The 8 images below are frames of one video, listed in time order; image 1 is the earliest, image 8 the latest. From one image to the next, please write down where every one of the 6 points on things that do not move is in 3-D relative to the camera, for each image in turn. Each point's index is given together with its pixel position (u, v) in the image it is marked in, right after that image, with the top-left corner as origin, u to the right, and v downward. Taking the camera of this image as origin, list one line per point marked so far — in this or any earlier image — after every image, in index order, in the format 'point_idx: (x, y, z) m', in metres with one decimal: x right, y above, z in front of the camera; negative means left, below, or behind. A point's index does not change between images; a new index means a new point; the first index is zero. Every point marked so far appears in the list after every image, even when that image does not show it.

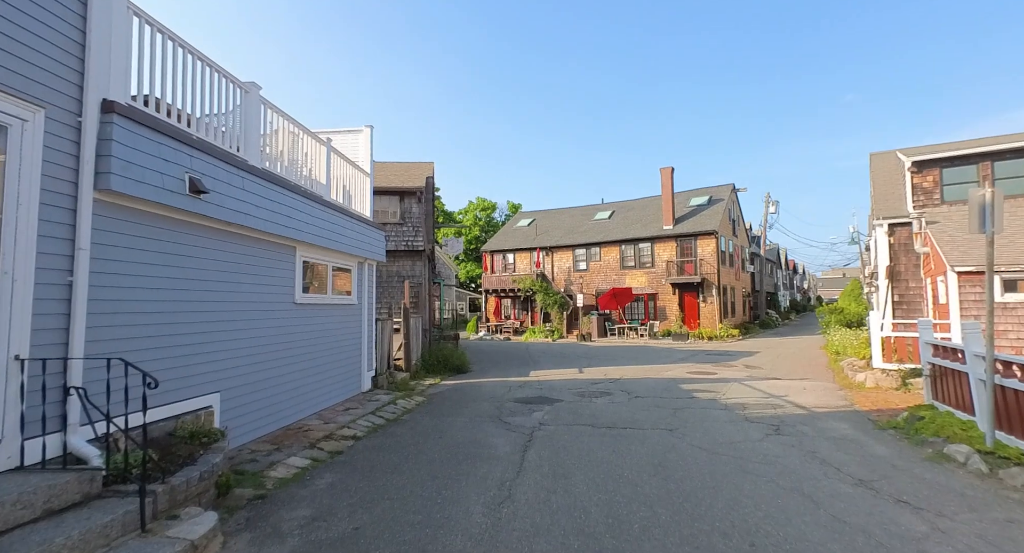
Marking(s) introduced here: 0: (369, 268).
0: (-3.0, +0.2, +9.8) m
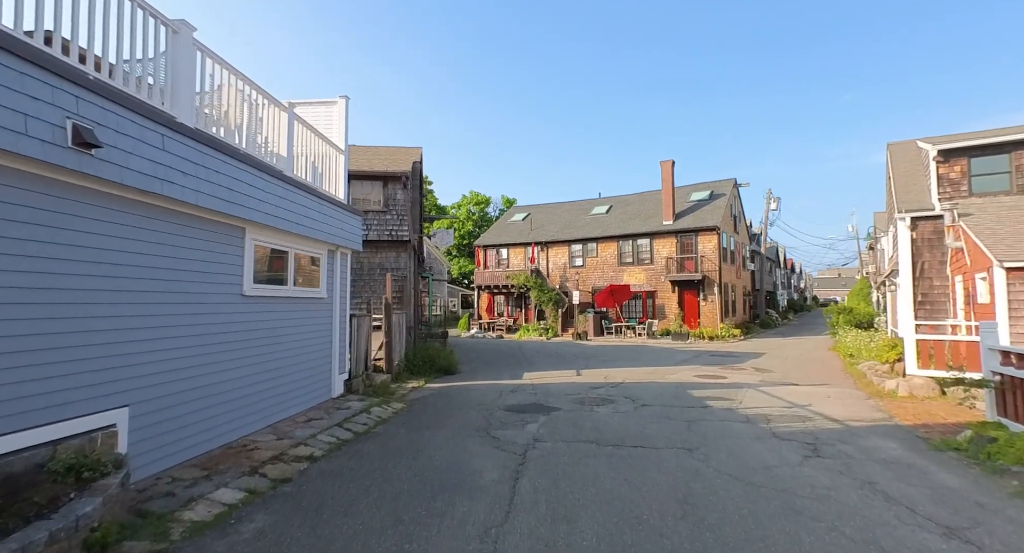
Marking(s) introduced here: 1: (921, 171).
0: (-3.1, +0.4, +8.6) m
1: (+11.8, +3.0, +13.9) m
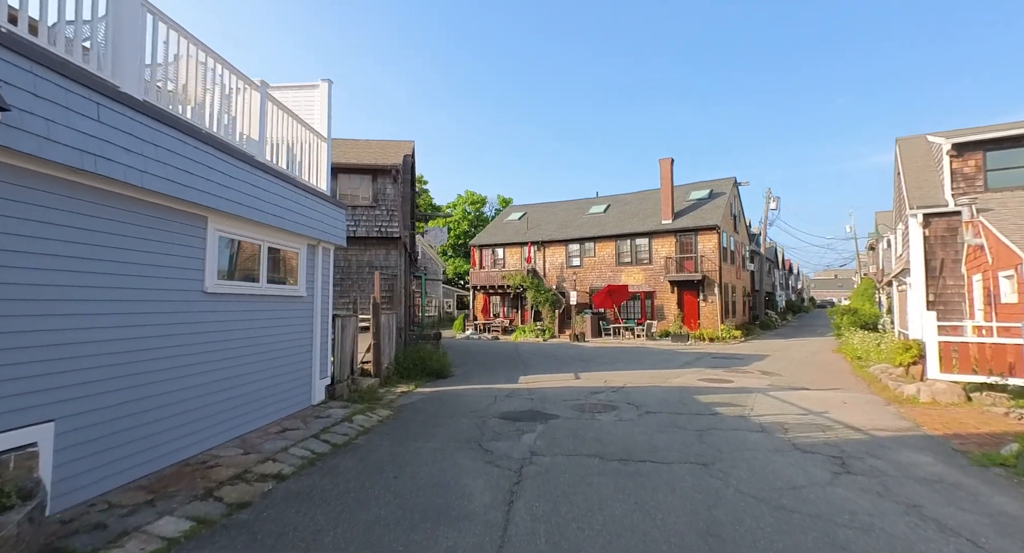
0: (-3.2, +0.4, +8.0) m
1: (+11.7, +3.0, +13.4) m
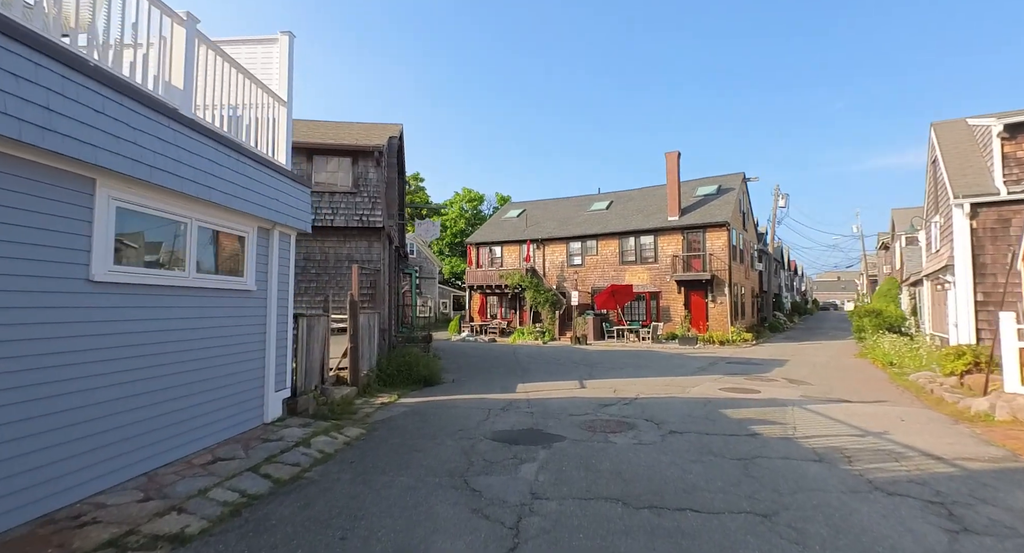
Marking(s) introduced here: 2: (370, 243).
0: (-3.2, +0.5, +6.7) m
1: (+11.6, +3.1, +12.1) m
2: (-3.2, +0.8, +11.0) m
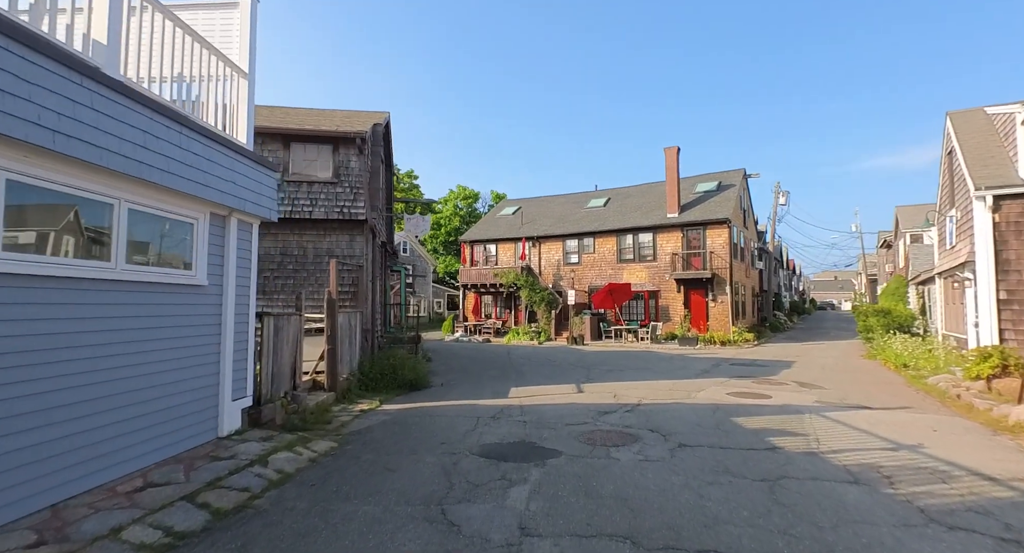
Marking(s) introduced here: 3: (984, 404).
0: (-3.3, +0.6, +5.9) m
1: (+11.5, +3.2, +11.4) m
2: (-3.4, +0.8, +10.3) m
3: (+7.3, -2.0, +7.5) m
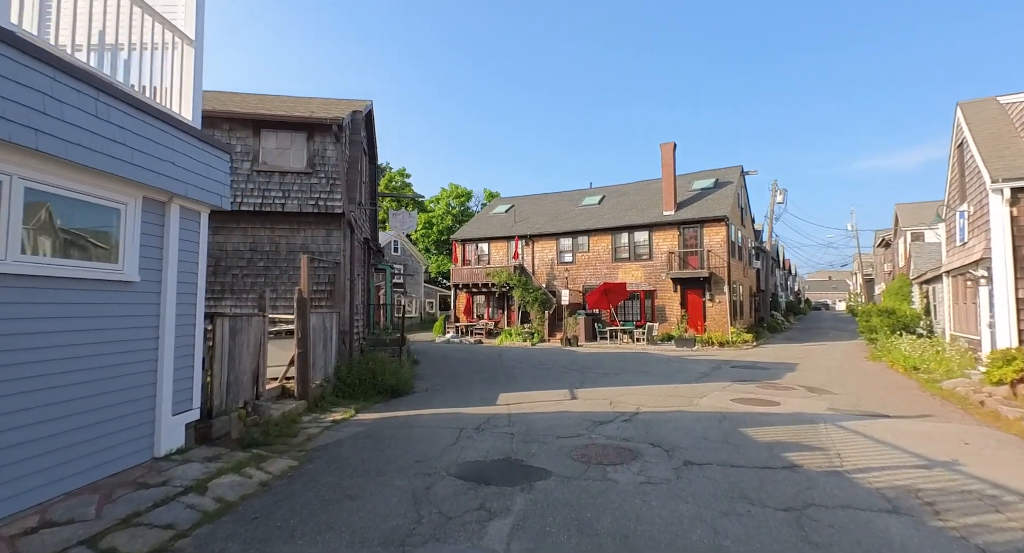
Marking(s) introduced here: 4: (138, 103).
0: (-3.5, +0.7, +5.2) m
1: (+11.2, +3.2, +10.9) m
2: (-3.6, +0.9, +9.5) m
3: (+7.1, -1.9, +6.9) m
4: (-3.5, +1.6, +4.5) m
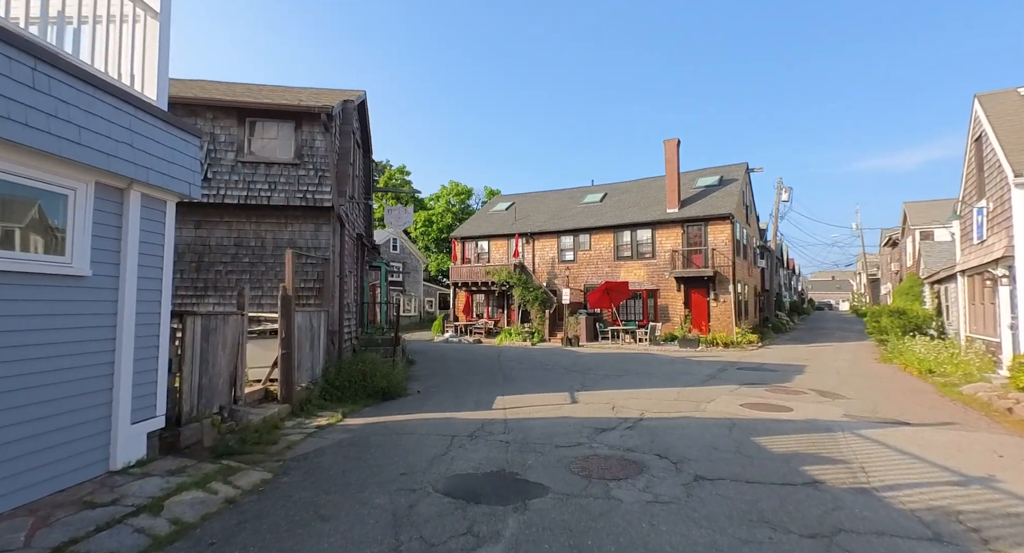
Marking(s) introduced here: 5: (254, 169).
0: (-3.6, +0.7, +4.7) m
1: (+11.2, +3.2, +10.4) m
2: (-3.6, +0.9, +9.1) m
3: (+7.1, -1.9, +6.4) m
4: (-3.5, +1.7, +4.1) m
5: (-4.7, +2.0, +8.8) m
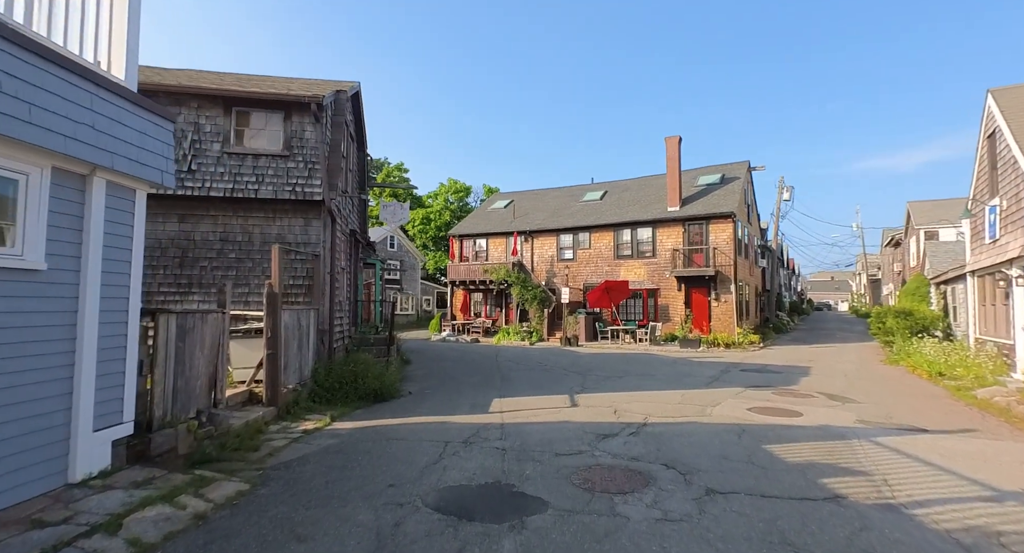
0: (-3.6, +0.8, +4.3) m
1: (+11.2, +3.2, +10.0) m
2: (-3.7, +1.0, +8.7) m
3: (+7.0, -1.9, +6.1) m
4: (-3.5, +1.7, +3.7) m
5: (-4.7, +2.0, +8.5) m
